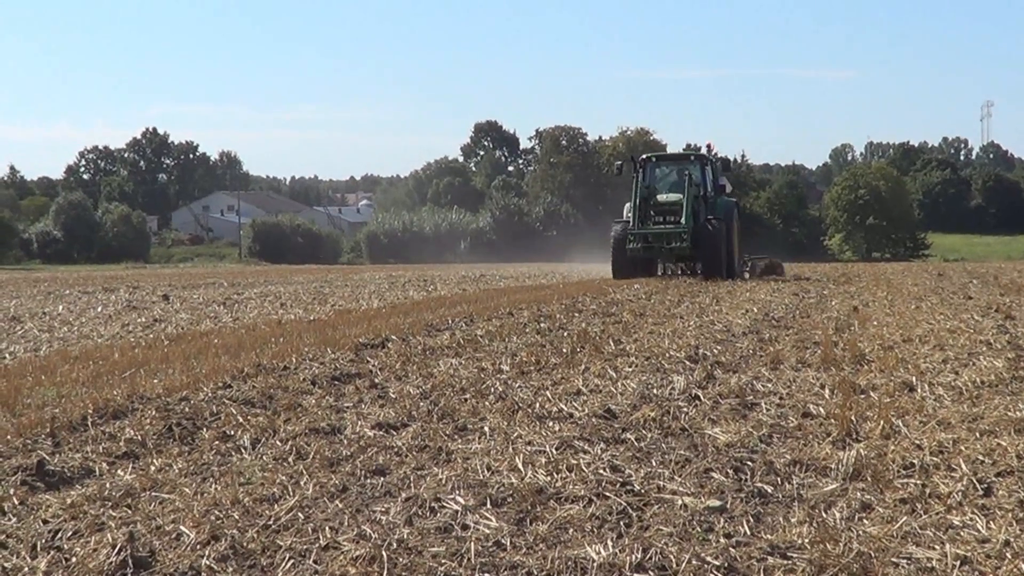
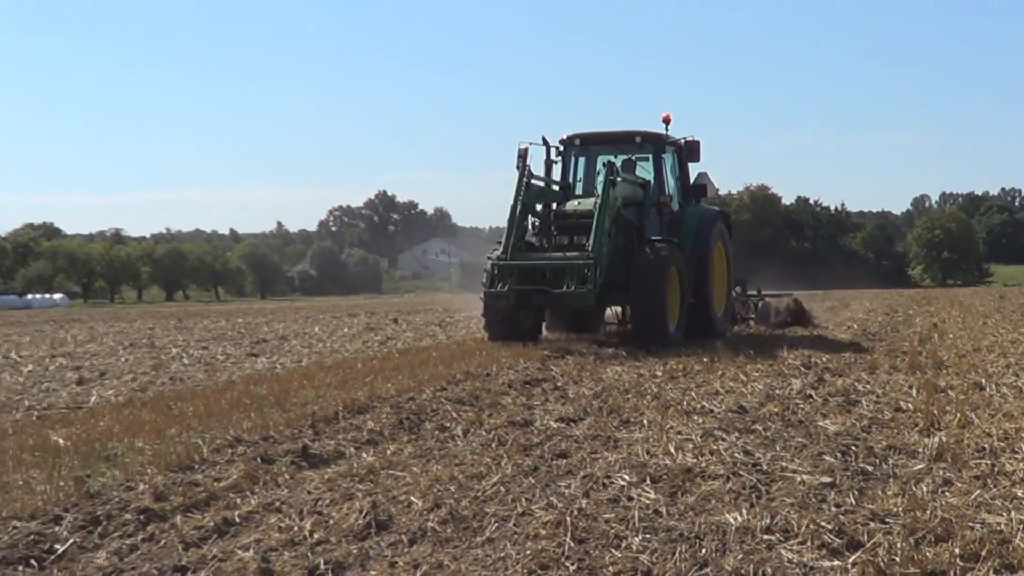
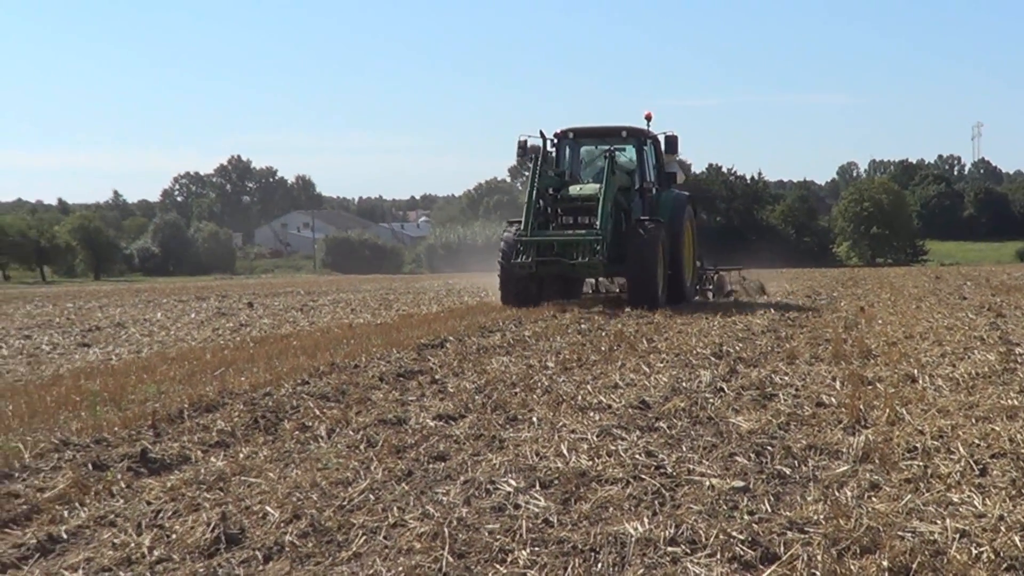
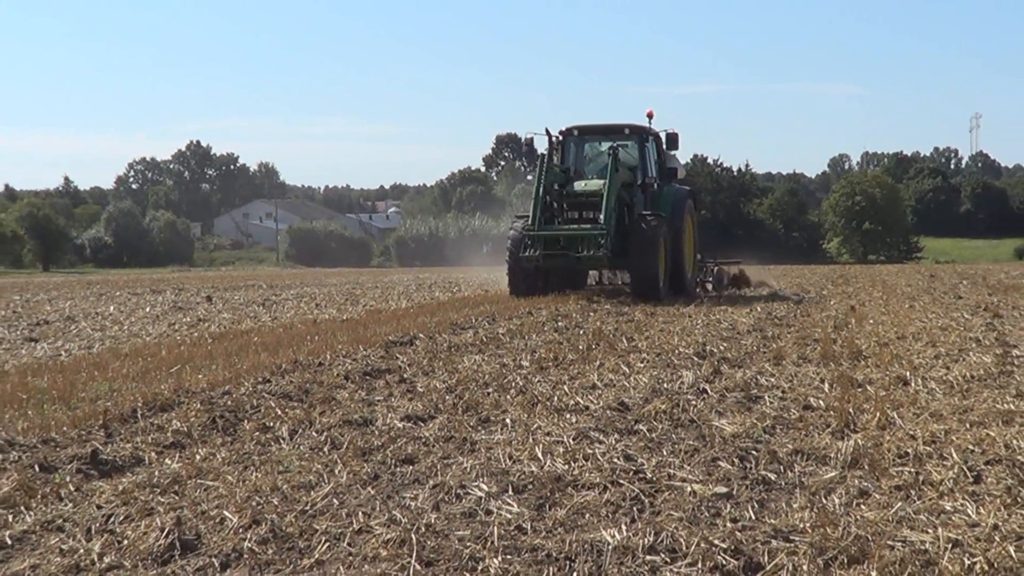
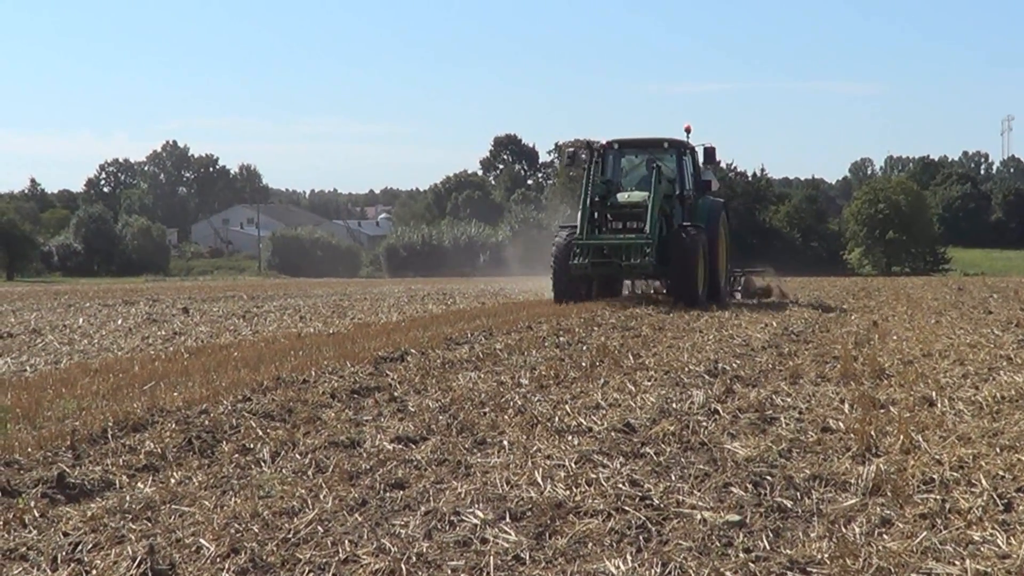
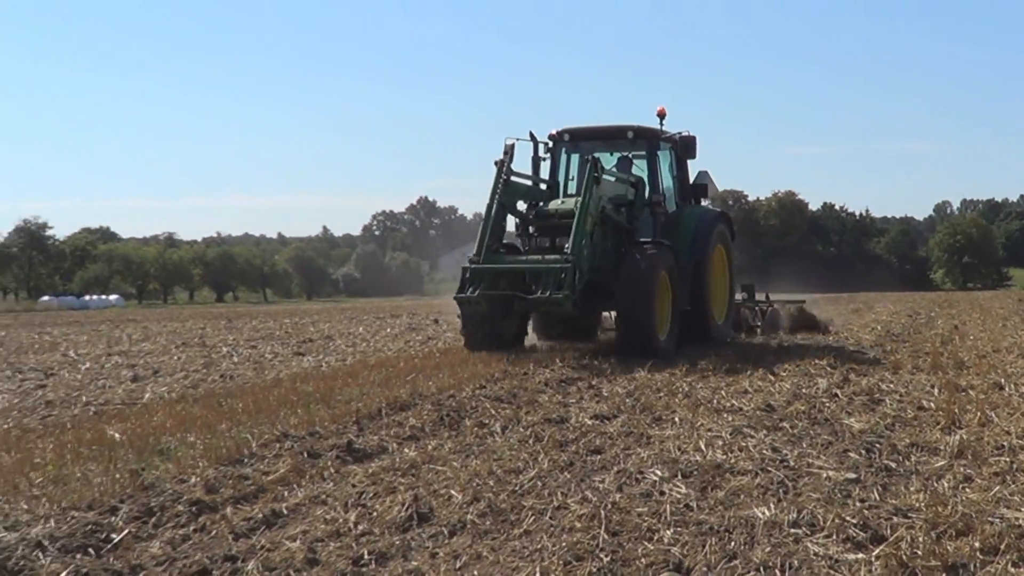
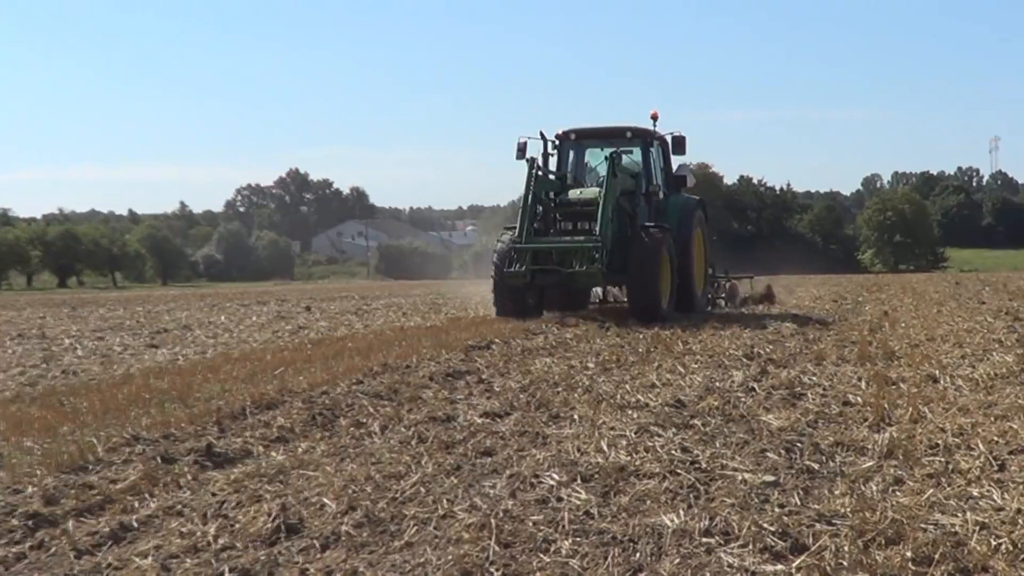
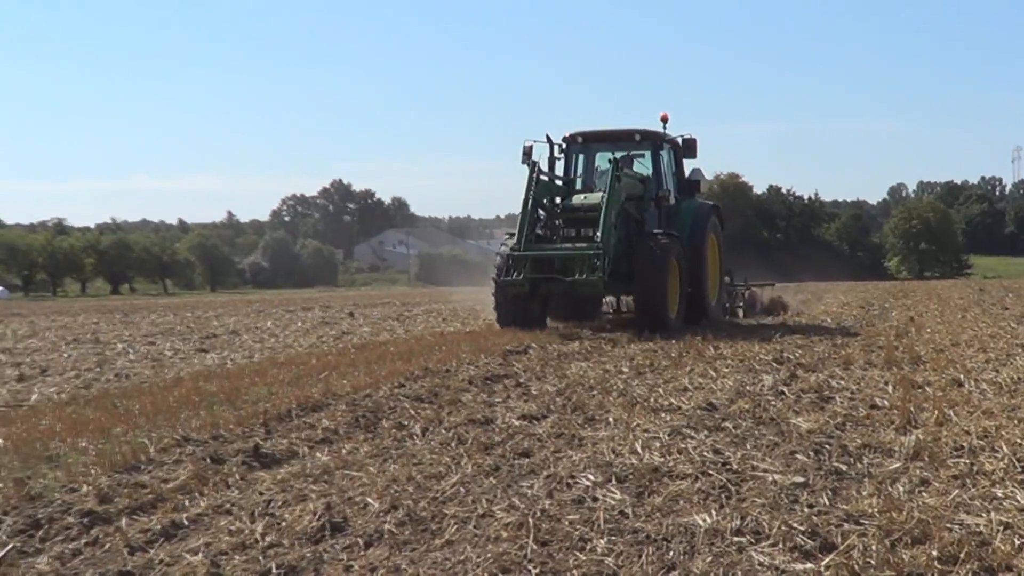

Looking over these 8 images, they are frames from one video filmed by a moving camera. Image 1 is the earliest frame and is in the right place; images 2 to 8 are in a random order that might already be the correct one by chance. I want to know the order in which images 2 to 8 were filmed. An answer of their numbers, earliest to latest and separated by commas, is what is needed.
5, 4, 3, 7, 8, 2, 6
